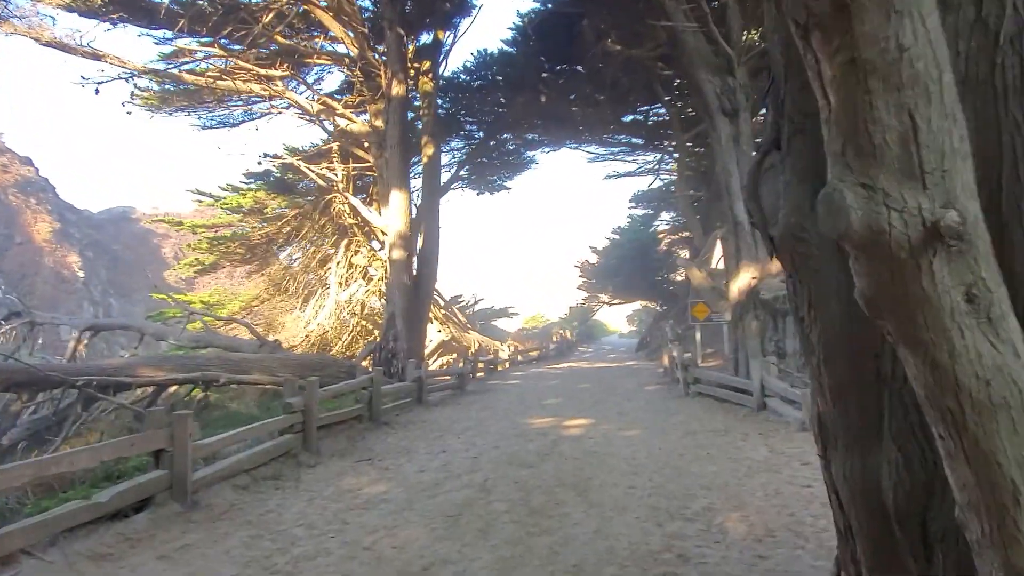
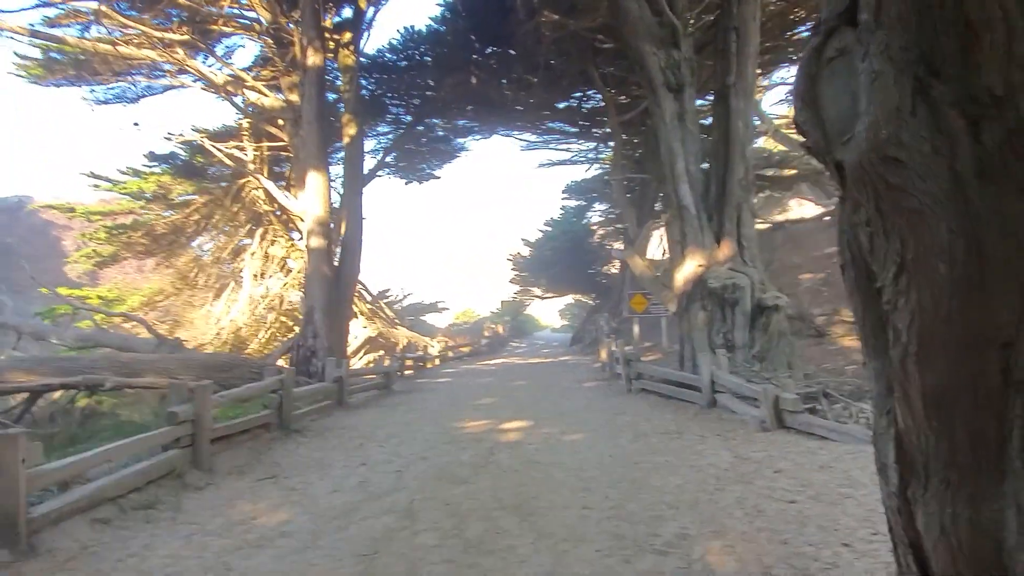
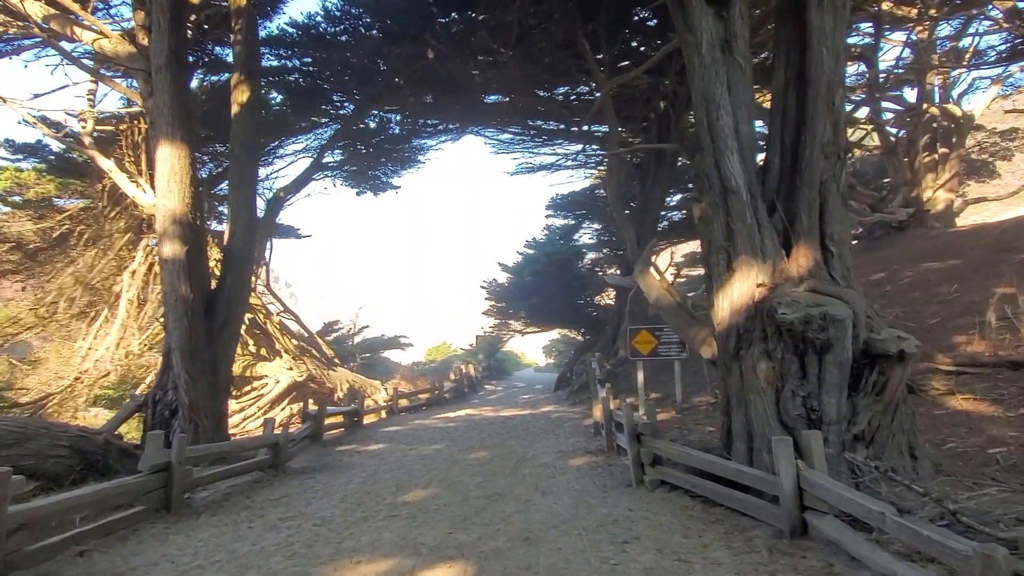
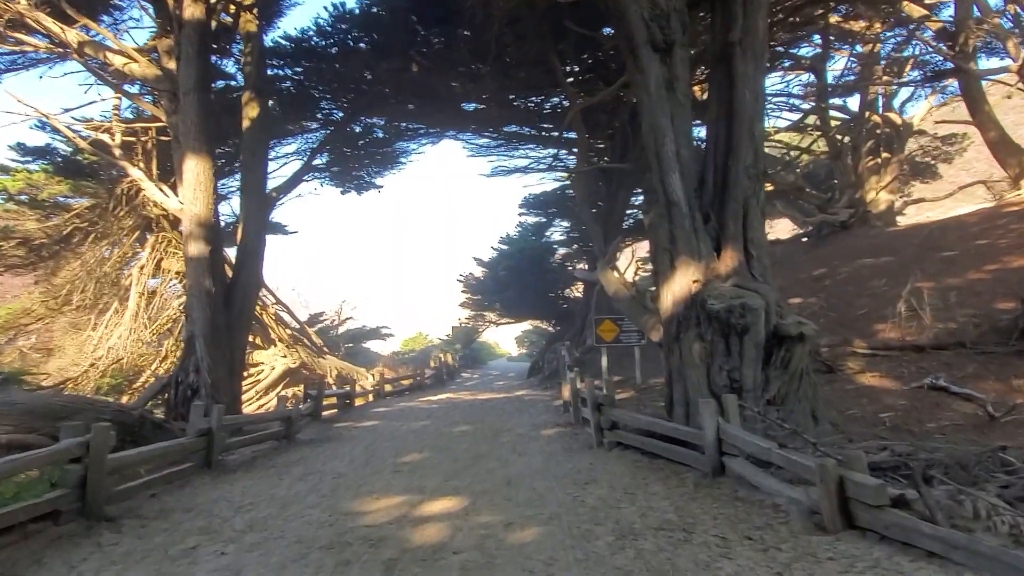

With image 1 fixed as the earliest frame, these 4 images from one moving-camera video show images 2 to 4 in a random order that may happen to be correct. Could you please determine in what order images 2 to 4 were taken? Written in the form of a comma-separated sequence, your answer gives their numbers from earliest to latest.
2, 4, 3
